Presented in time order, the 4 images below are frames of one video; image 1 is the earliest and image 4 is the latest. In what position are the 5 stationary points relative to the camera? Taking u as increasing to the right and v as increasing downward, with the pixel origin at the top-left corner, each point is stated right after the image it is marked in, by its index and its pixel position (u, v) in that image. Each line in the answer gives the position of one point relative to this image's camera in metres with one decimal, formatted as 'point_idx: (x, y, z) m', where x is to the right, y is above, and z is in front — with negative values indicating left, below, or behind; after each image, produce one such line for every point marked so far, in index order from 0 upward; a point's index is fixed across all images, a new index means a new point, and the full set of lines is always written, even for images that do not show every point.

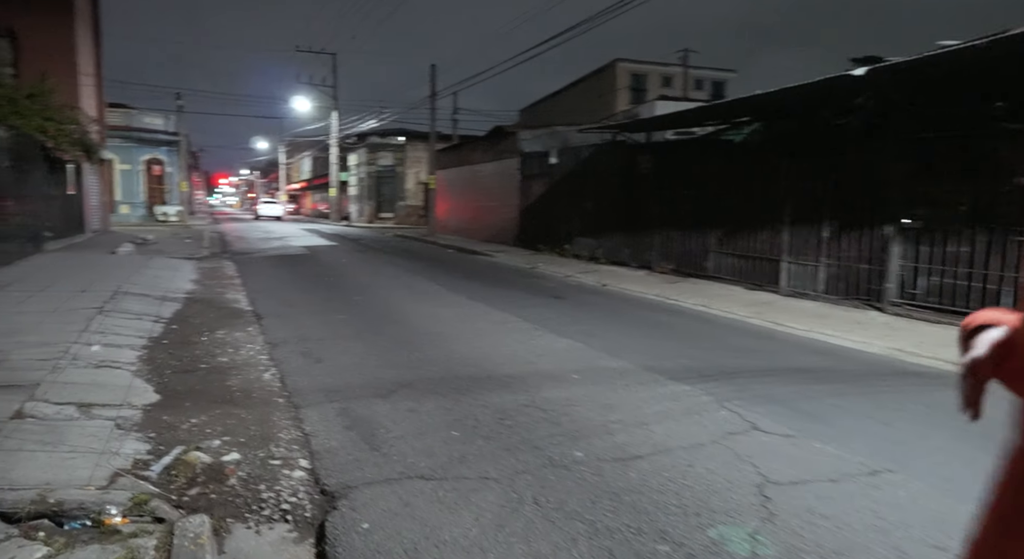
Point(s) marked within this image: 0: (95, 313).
0: (-4.7, -0.4, +6.2) m
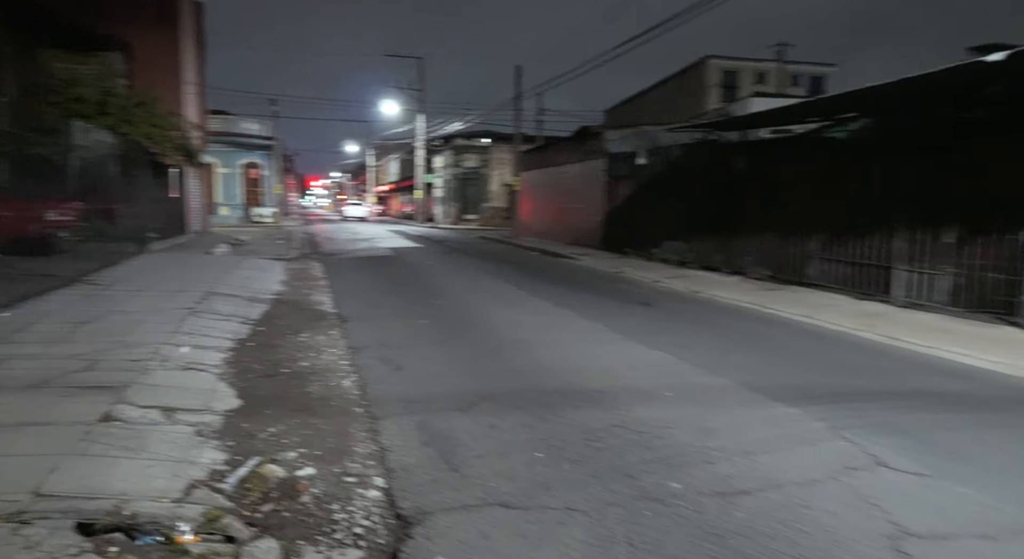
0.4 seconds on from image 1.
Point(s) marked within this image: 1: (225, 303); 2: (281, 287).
0: (-3.7, -0.4, +6.4) m
1: (-3.9, -0.3, +7.6) m
2: (-4.1, -0.1, +10.0) m
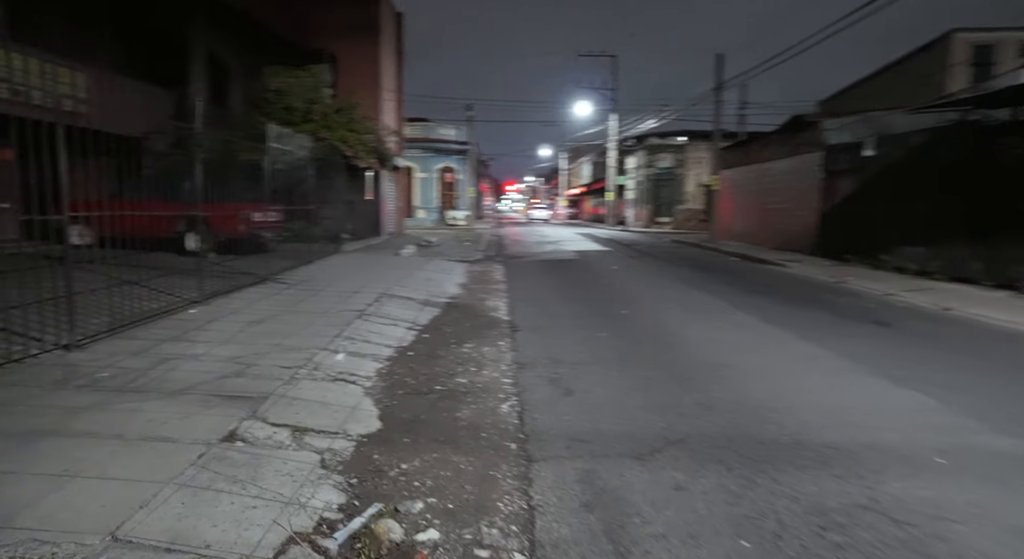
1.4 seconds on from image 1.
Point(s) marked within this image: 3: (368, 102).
0: (-1.7, -0.5, +6.3) m
1: (-1.5, -0.4, +7.5) m
2: (-0.9, -0.2, +9.8) m
3: (-4.6, +5.9, +18.1) m
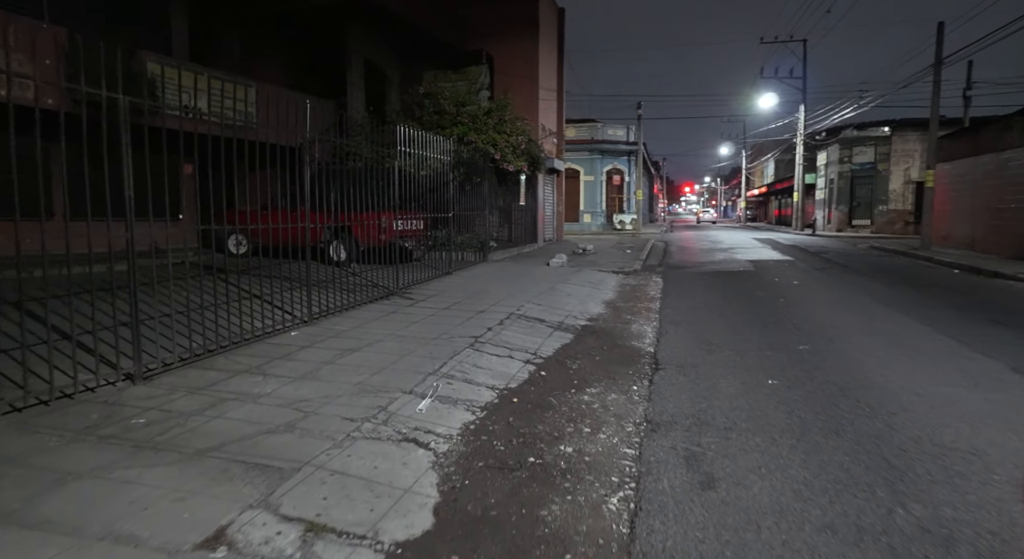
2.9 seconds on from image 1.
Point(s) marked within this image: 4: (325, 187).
0: (-0.4, -0.7, +5.5) m
1: (+0.1, -0.6, +6.6) m
2: (+1.4, -0.4, +8.6) m
3: (+0.3, +5.6, +17.6) m
4: (-2.7, +1.4, +8.7) m
